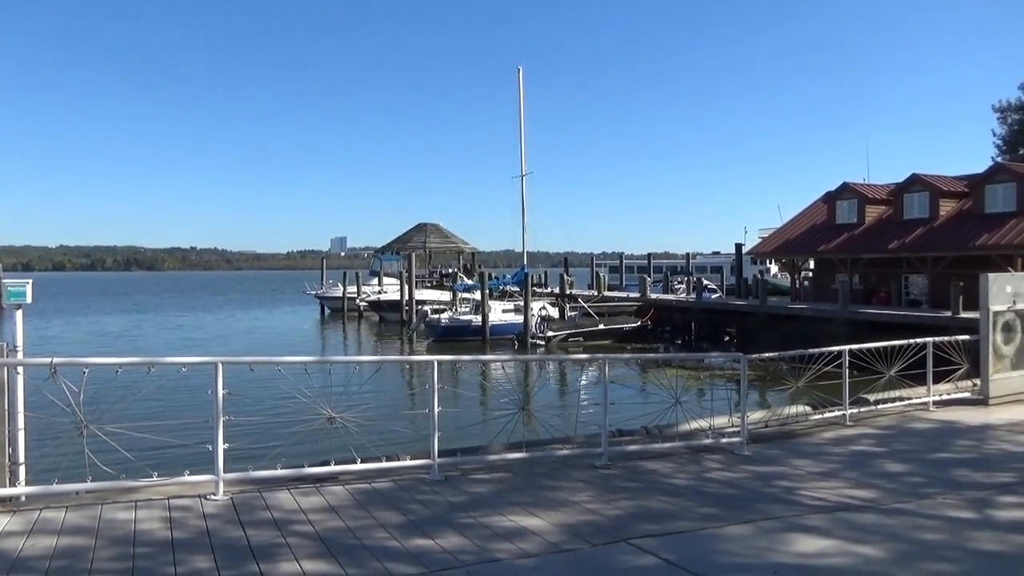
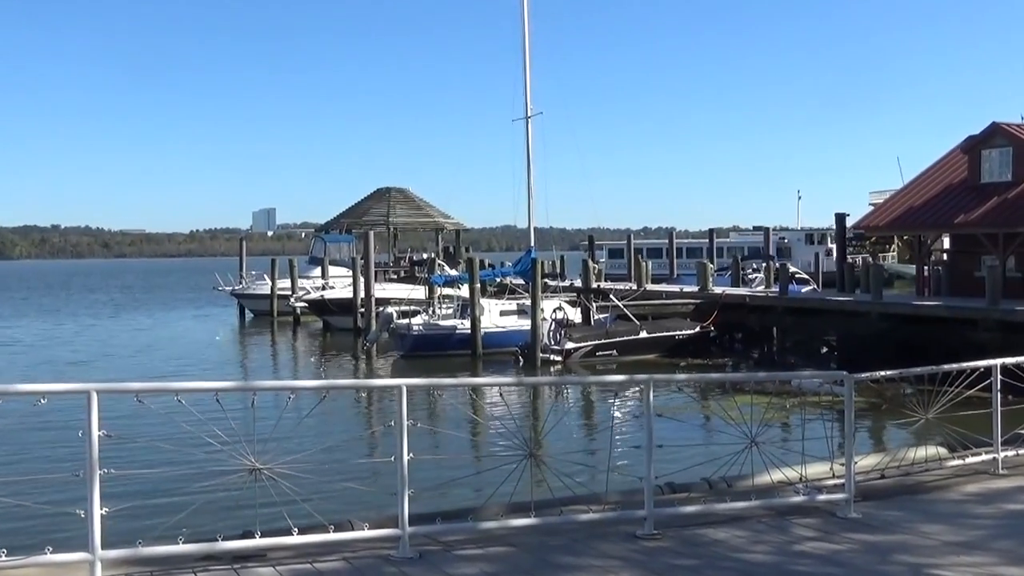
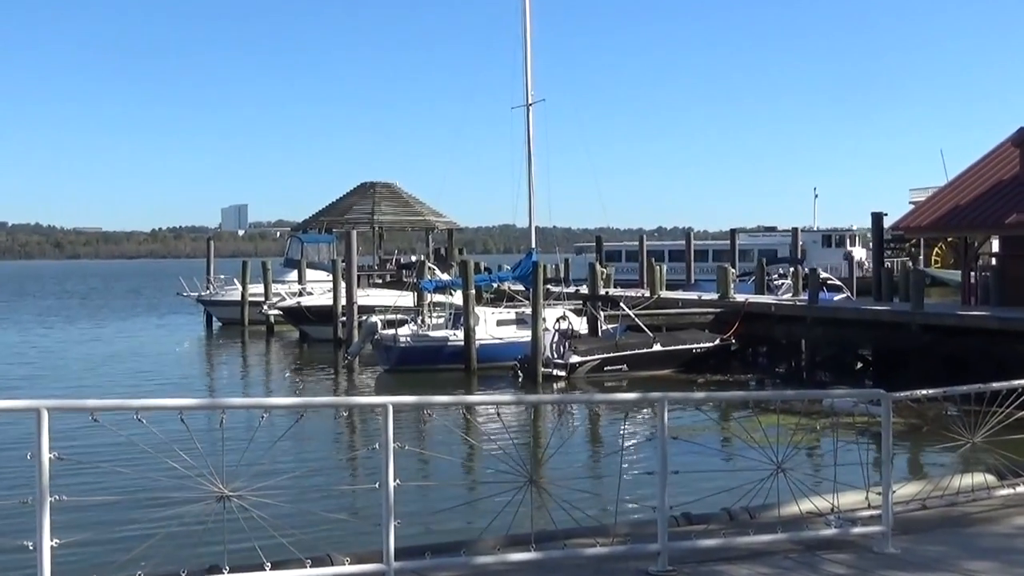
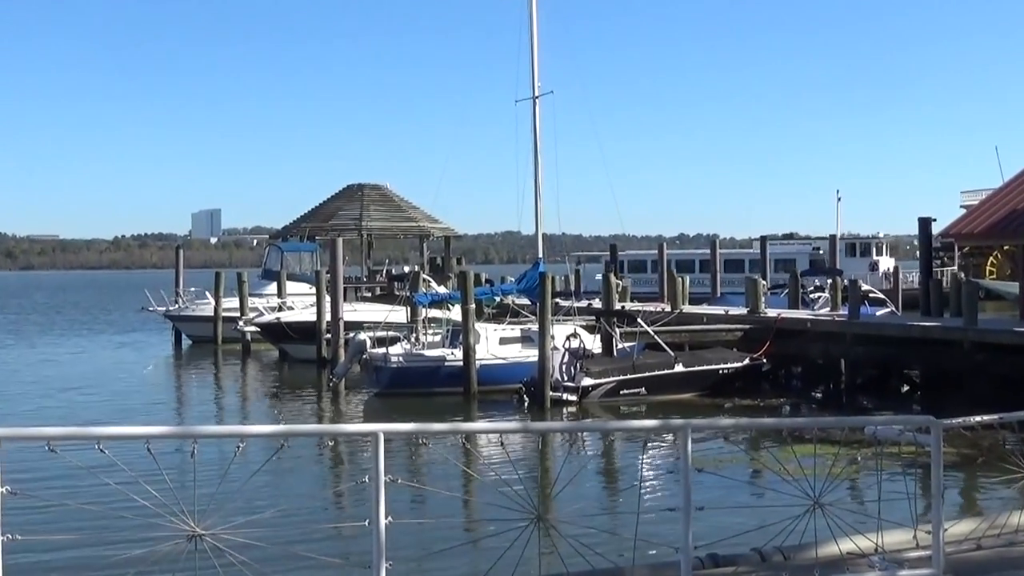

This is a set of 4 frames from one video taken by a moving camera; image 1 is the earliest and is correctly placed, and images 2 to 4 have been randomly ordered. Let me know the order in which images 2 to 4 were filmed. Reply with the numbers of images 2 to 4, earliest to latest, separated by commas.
2, 3, 4
